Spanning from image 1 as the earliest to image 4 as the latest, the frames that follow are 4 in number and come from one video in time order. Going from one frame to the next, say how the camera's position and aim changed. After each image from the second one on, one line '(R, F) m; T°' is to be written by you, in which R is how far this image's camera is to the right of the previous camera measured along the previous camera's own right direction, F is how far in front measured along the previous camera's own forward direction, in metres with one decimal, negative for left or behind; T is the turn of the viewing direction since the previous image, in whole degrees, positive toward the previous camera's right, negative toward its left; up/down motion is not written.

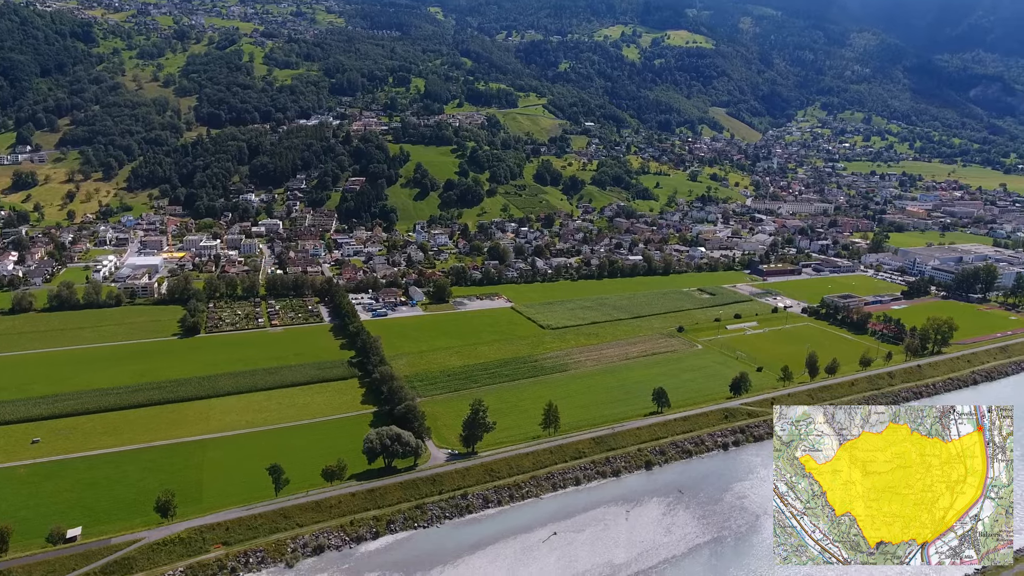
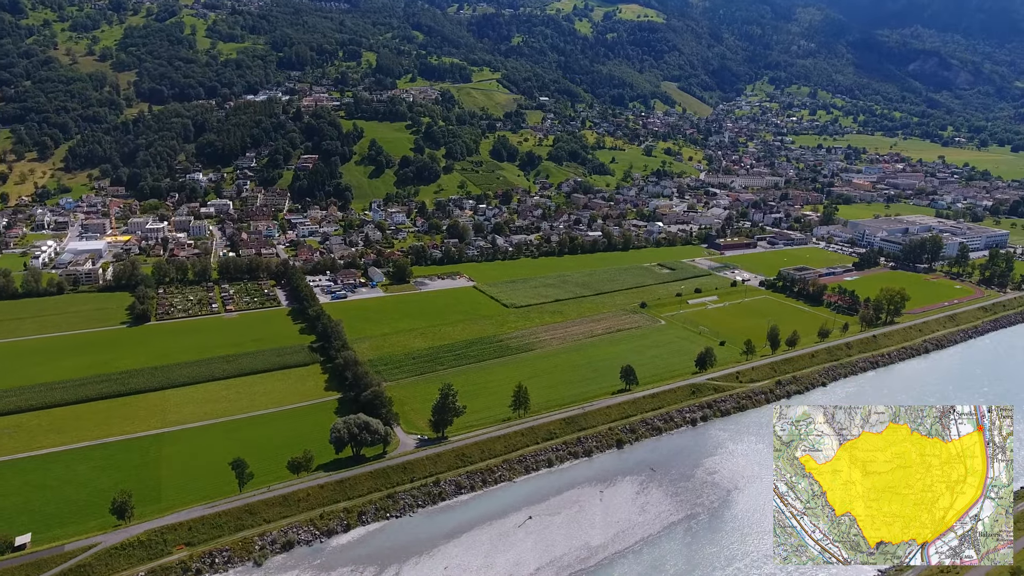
(-0.4, +0.6) m; +4°
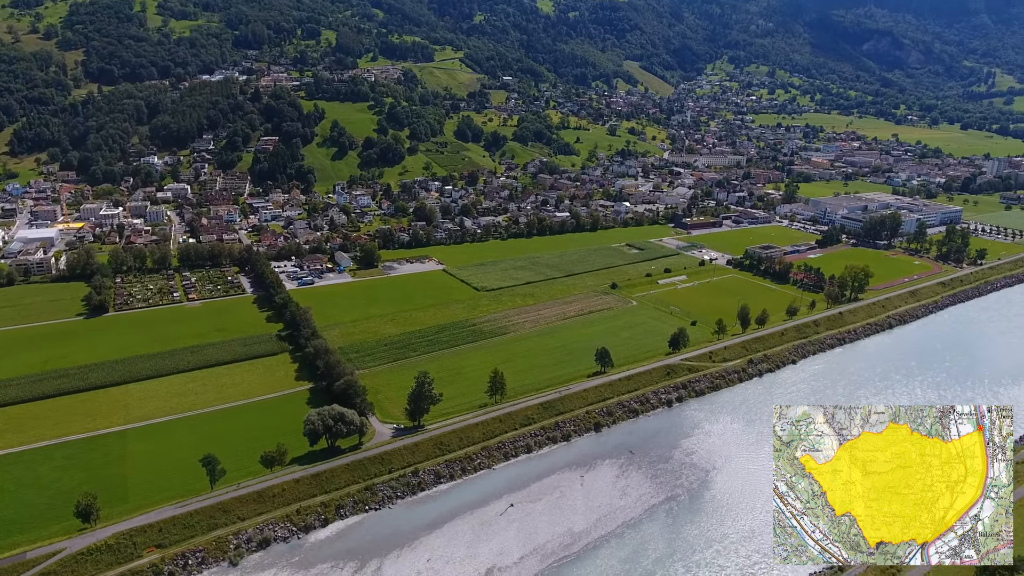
(-0.4, +0.5) m; +3°
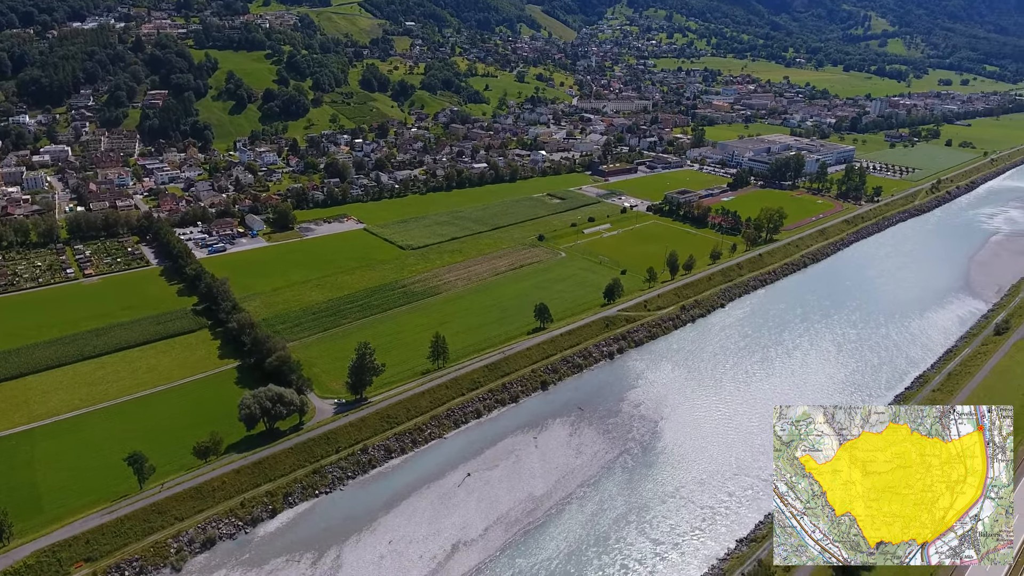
(-1.0, +1.1) m; +7°
